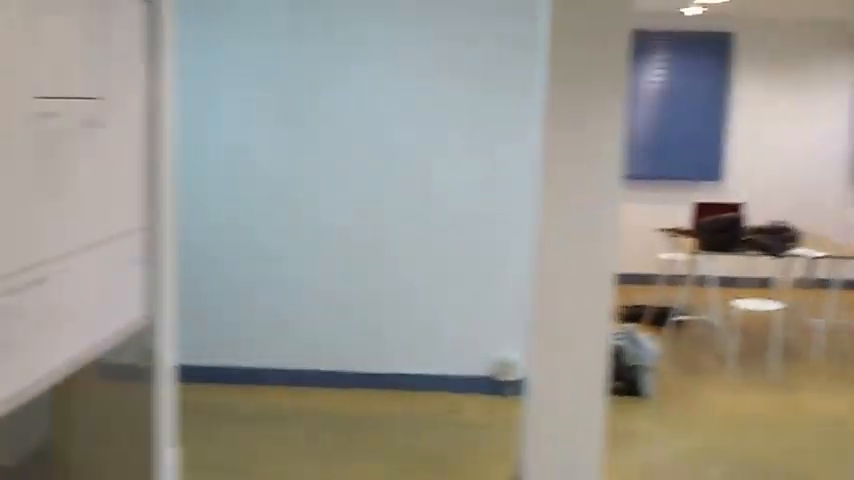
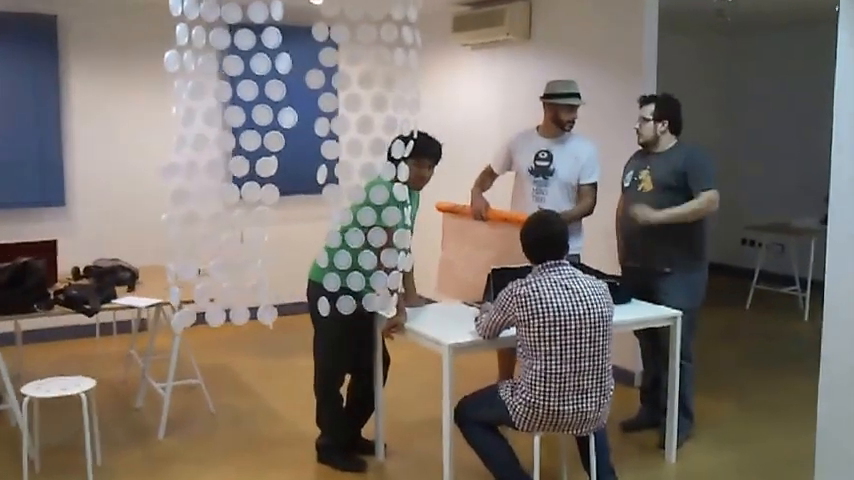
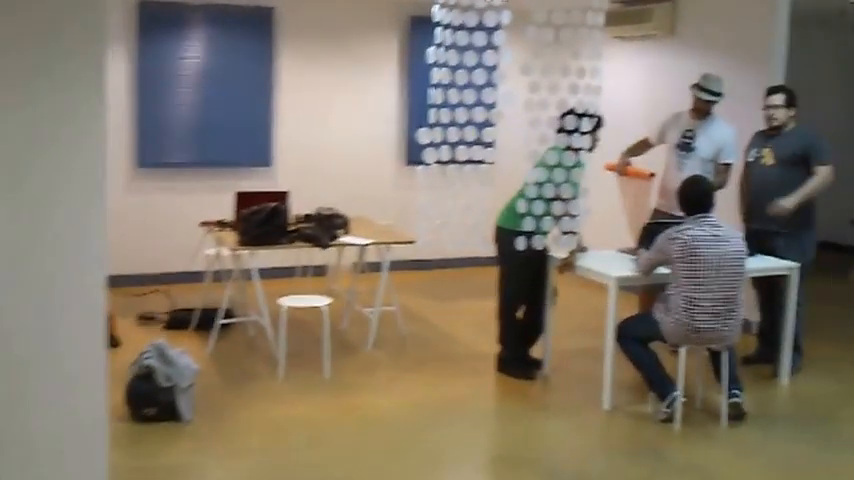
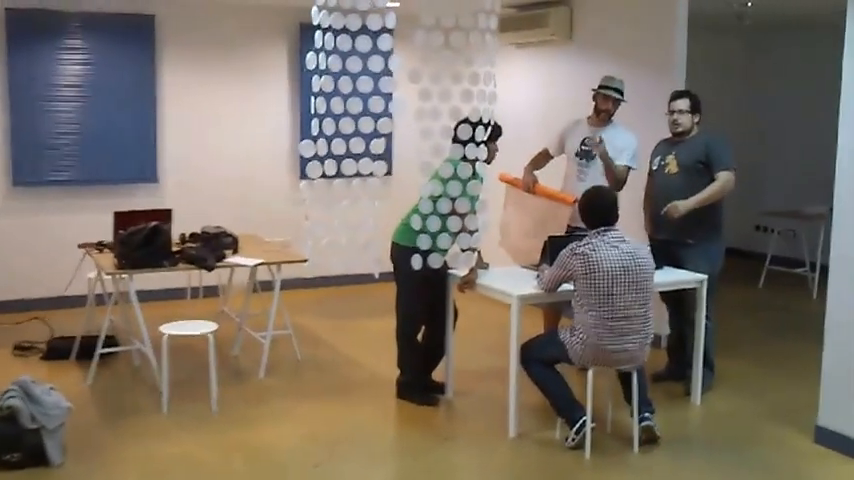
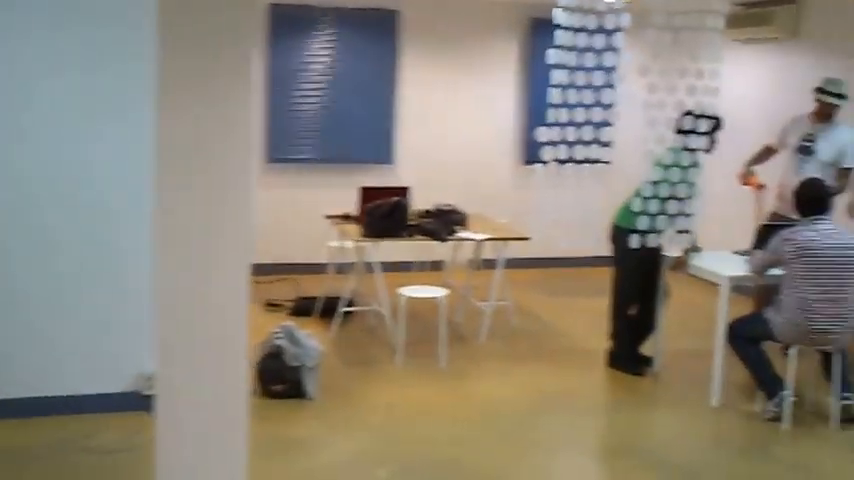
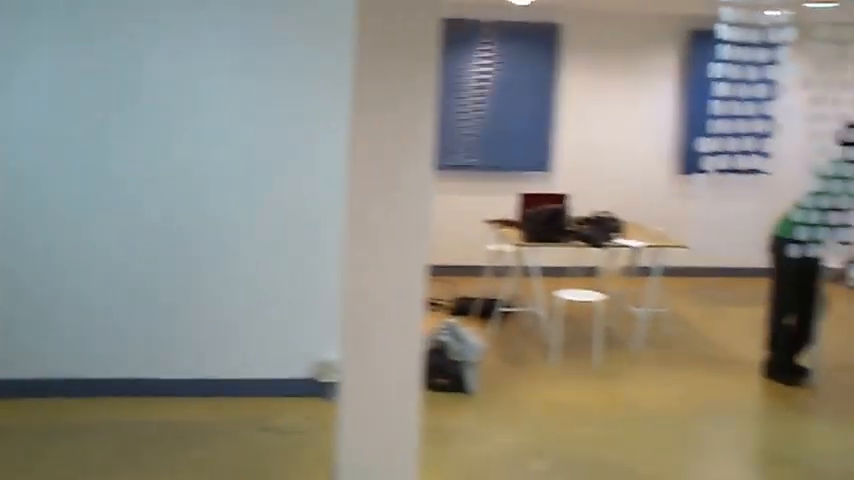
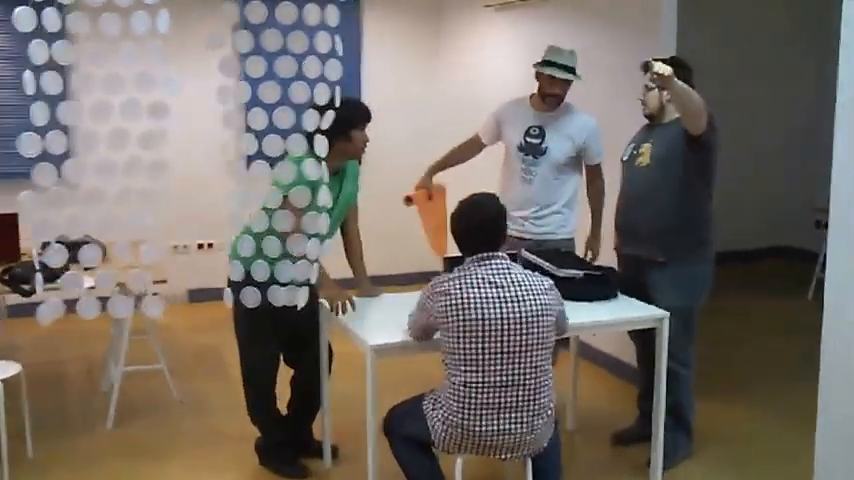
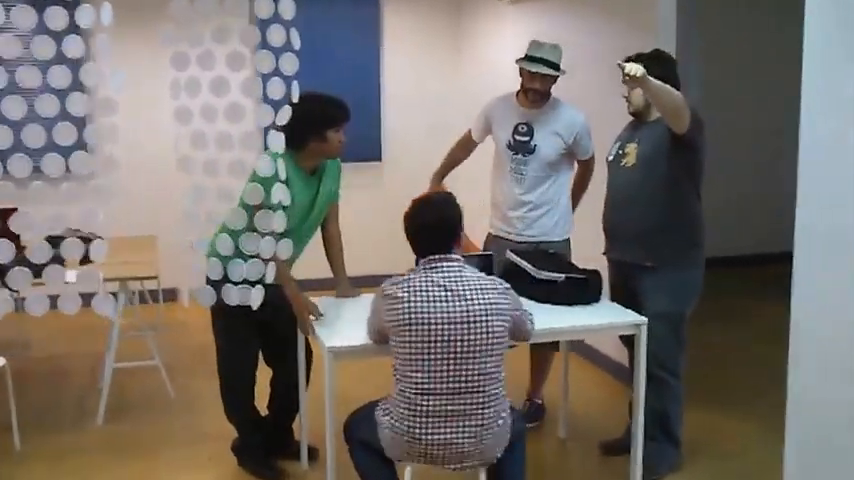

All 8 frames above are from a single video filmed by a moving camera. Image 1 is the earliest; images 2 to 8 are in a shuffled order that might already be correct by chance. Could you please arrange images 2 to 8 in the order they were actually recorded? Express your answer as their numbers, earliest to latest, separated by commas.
6, 5, 3, 4, 2, 7, 8
